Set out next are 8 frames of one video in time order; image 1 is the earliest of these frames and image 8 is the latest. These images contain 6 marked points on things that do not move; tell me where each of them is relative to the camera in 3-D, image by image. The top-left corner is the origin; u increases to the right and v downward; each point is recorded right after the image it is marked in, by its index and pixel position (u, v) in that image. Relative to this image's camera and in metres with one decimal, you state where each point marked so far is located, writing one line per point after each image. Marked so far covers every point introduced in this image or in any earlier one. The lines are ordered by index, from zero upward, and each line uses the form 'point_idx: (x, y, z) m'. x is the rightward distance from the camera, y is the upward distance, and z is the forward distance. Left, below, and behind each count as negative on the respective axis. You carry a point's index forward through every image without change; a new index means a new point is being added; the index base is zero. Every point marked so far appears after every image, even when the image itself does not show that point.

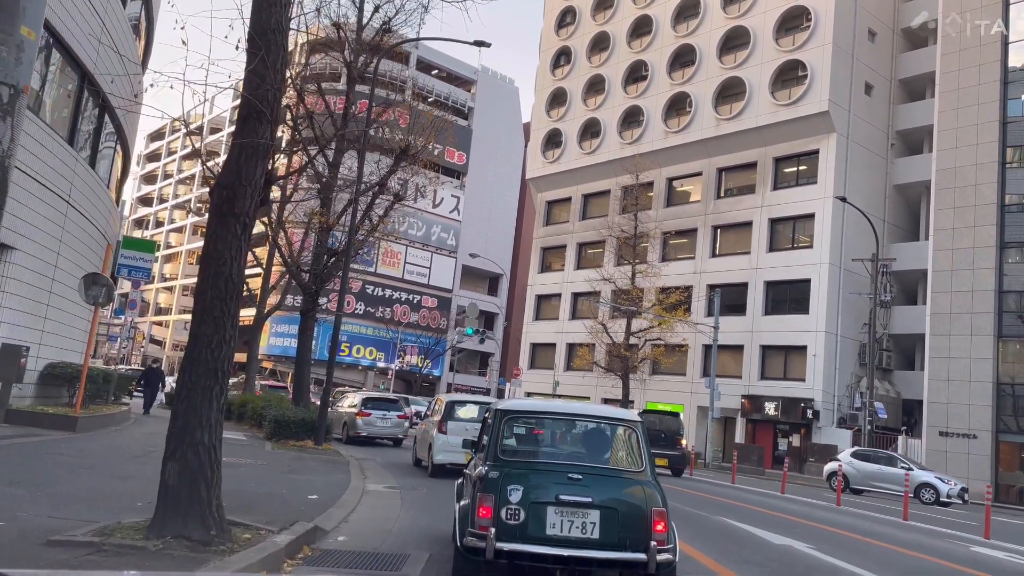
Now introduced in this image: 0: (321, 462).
0: (-3.6, -3.2, +15.1) m
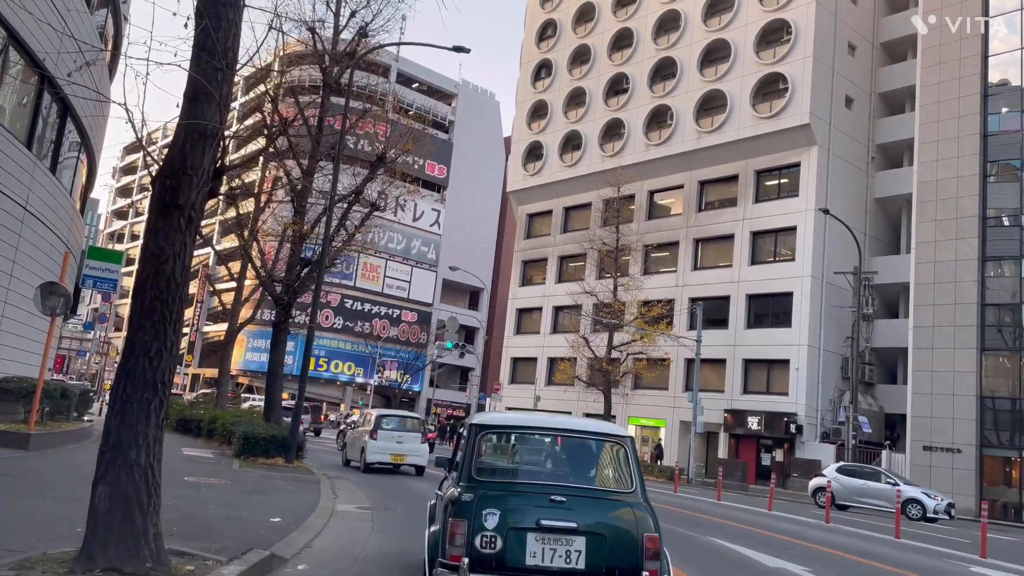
0: (-4.0, -3.4, +14.4) m
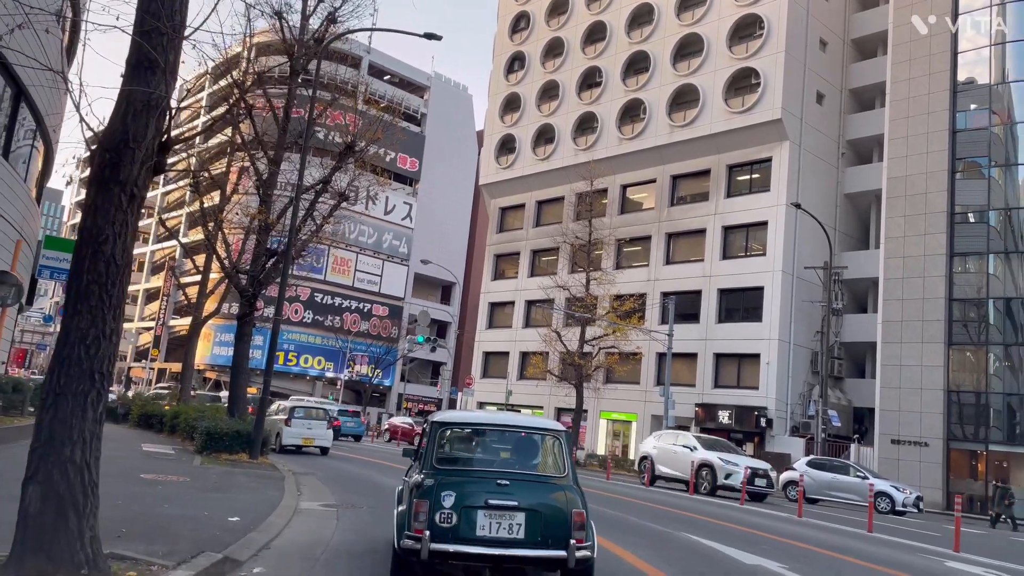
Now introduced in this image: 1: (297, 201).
0: (-4.5, -3.3, +14.0) m
1: (-5.3, +2.2, +20.0) m
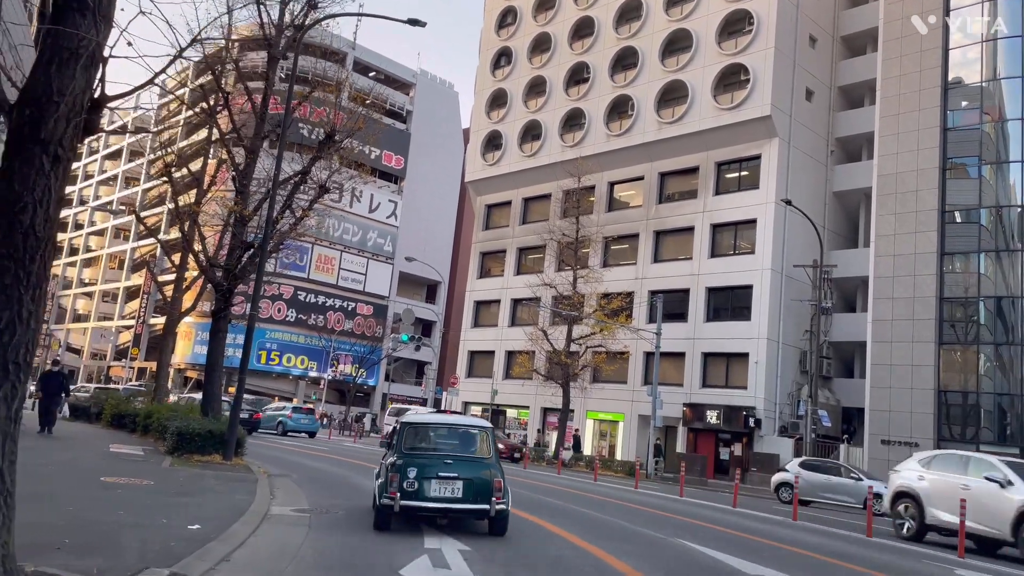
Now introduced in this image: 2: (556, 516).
0: (-4.7, -3.1, +13.3) m
1: (-5.6, +2.3, +19.2) m
2: (+0.8, -4.2, +15.1) m
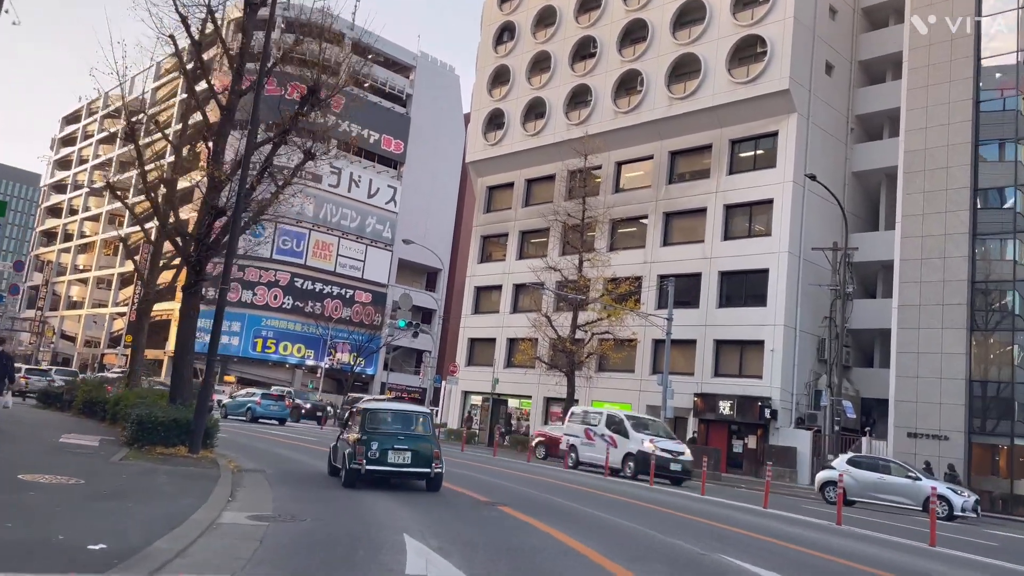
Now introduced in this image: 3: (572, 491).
0: (-4.7, -2.6, +11.4) m
1: (-5.5, +2.8, +17.3) m
2: (+0.8, -3.8, +13.2) m
3: (+1.3, -4.6, +18.2) m
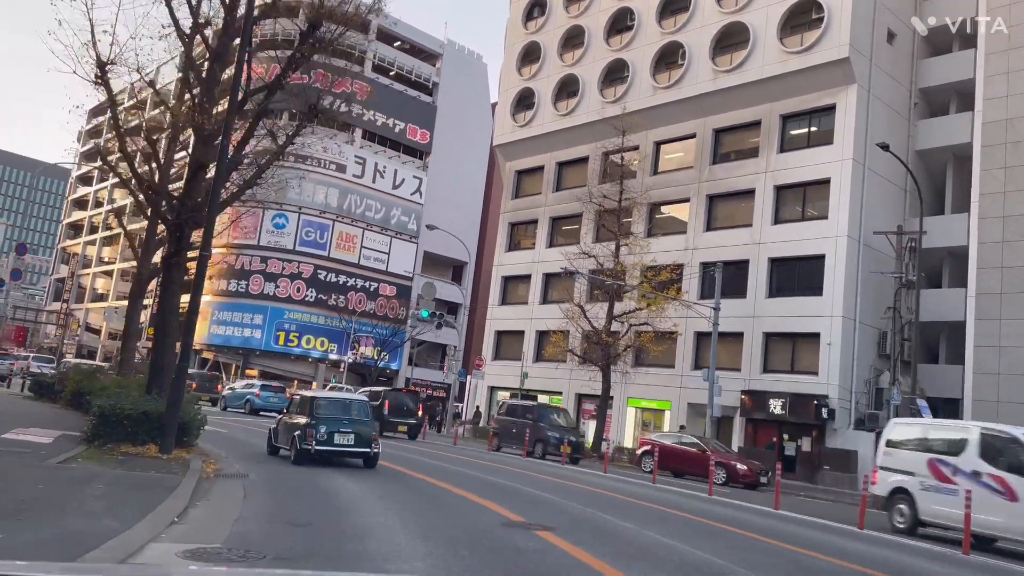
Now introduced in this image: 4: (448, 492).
0: (-4.2, -2.1, +8.8) m
1: (-4.8, +3.4, +14.7) m
2: (+1.4, -3.3, +10.5) m
3: (+2.0, -4.1, +15.5) m
4: (-1.2, -3.6, +14.2) m
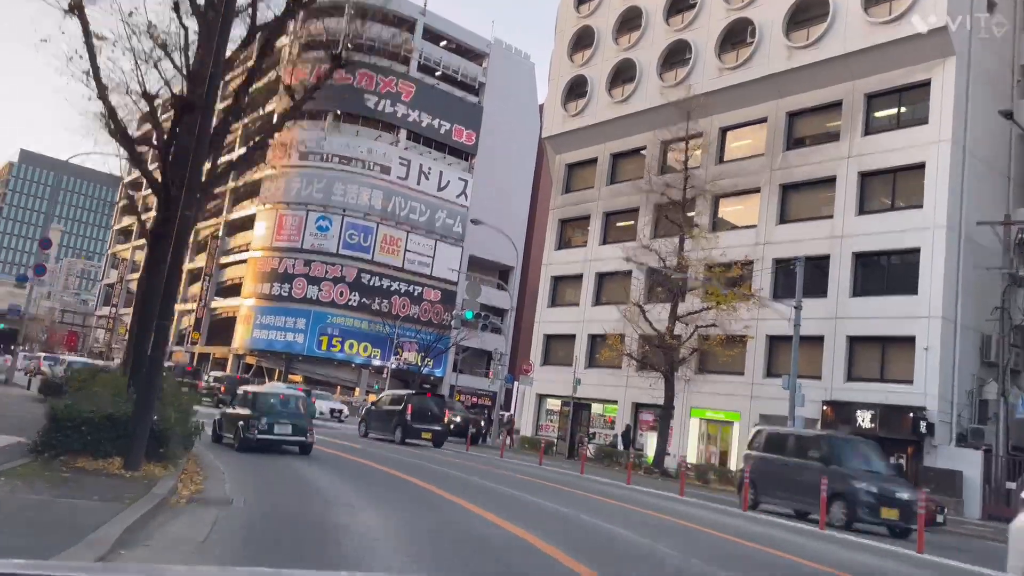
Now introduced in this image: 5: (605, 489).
0: (-3.6, -1.7, +6.1) m
1: (-3.9, +3.7, +12.1) m
2: (+2.0, -2.9, +7.4) m
3: (+3.0, -3.8, +12.3) m
4: (-0.3, -3.3, +11.2) m
5: (+2.3, -4.9, +19.9) m
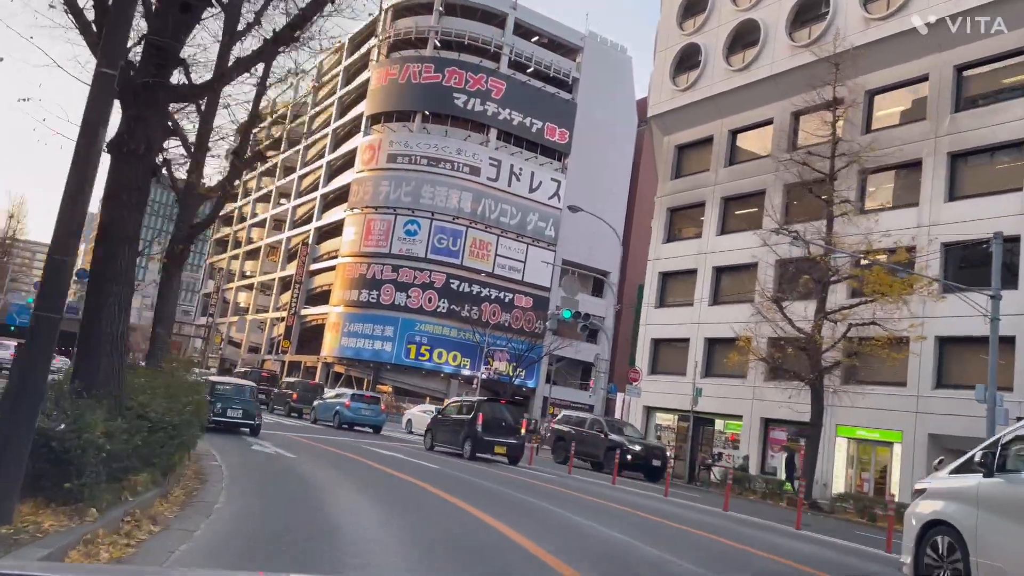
0: (-2.9, -1.1, +1.8) m
1: (-2.5, +4.3, +7.9) m
2: (+2.9, -2.2, +2.5) m
3: (+4.4, -3.2, +7.3) m
4: (+1.1, -2.7, +6.6) m
5: (+4.6, -4.4, +14.9) m
